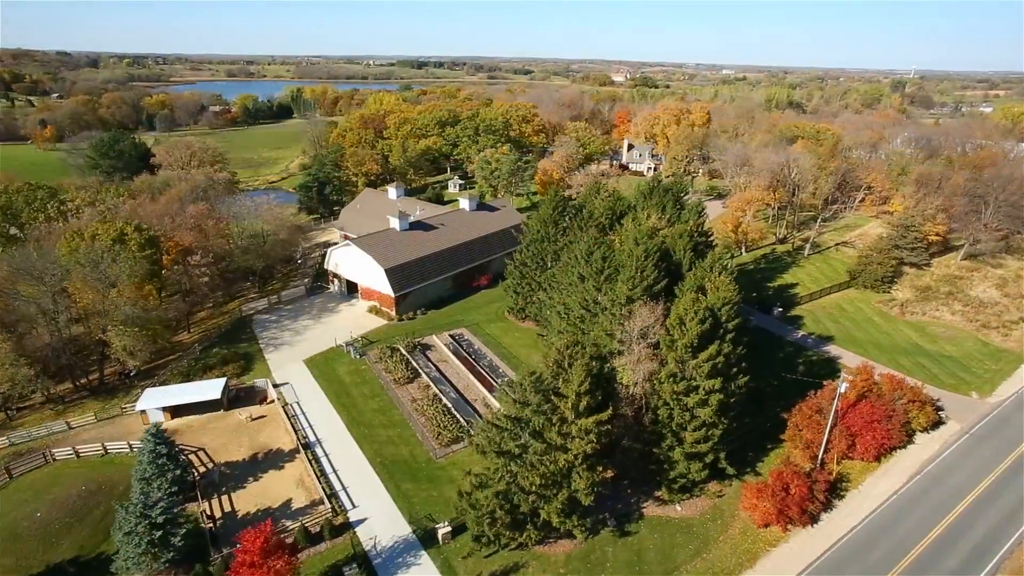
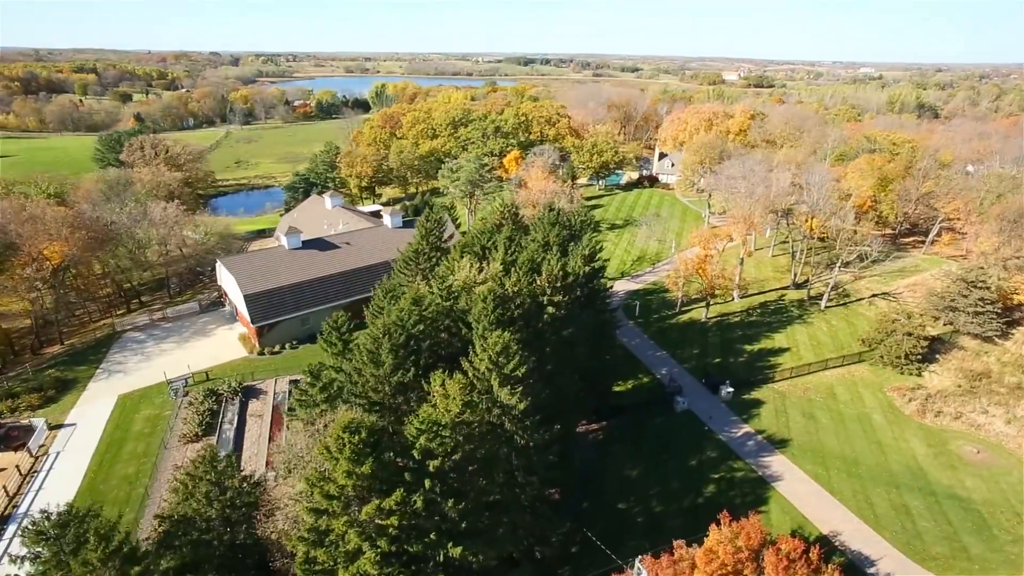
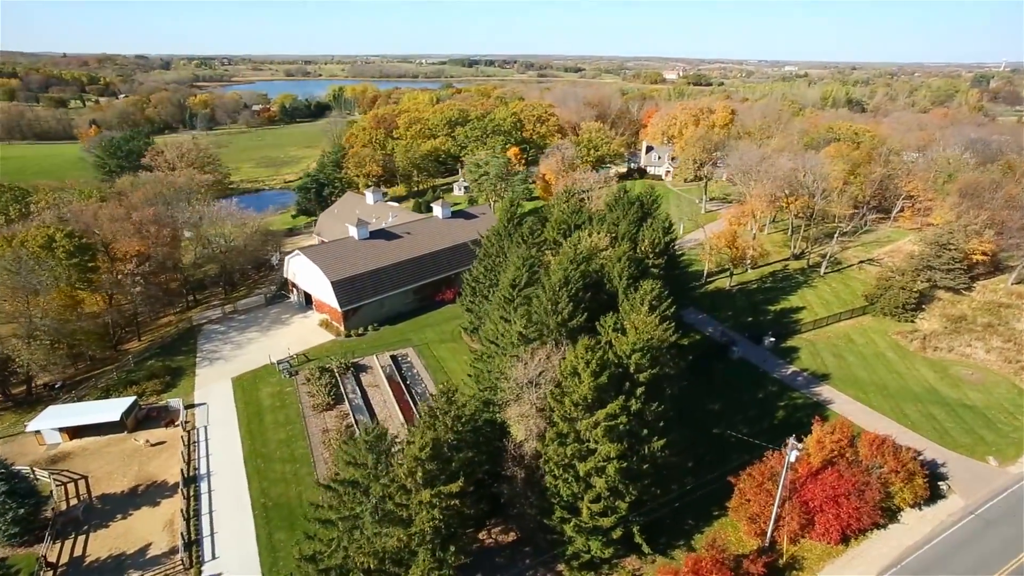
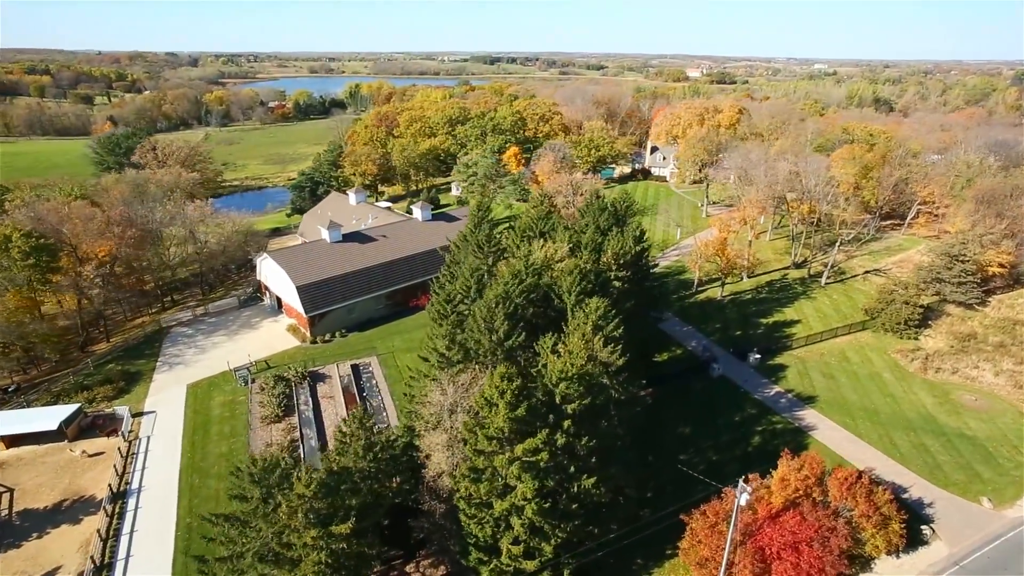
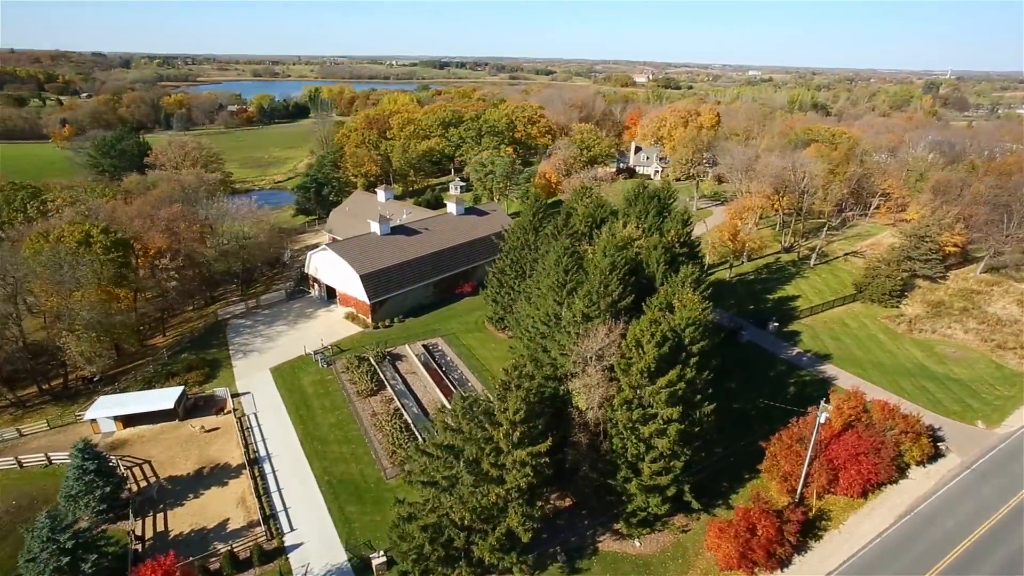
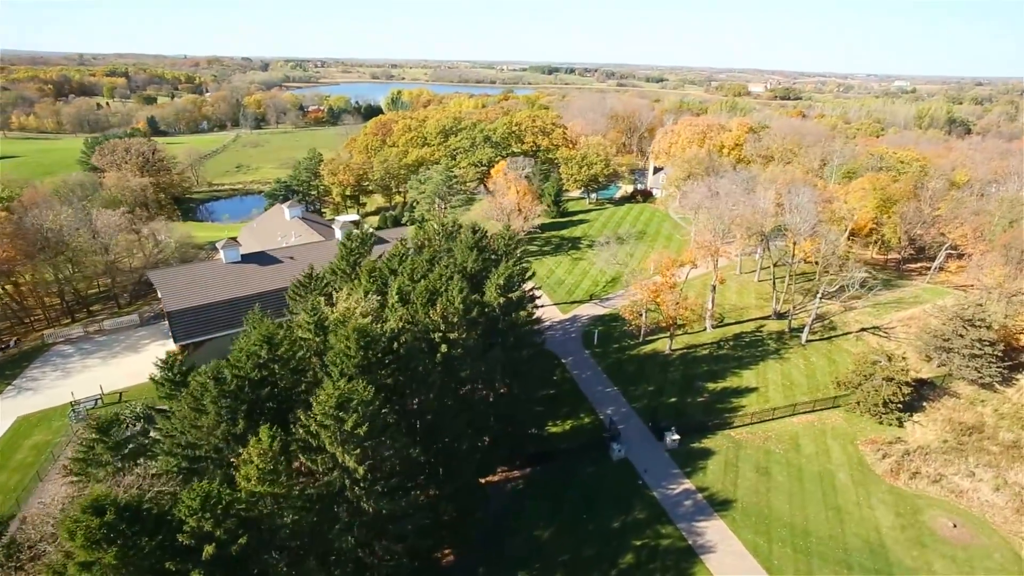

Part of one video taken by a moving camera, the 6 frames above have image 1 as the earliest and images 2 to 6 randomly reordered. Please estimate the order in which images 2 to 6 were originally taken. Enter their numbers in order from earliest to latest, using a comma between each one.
5, 3, 4, 2, 6
